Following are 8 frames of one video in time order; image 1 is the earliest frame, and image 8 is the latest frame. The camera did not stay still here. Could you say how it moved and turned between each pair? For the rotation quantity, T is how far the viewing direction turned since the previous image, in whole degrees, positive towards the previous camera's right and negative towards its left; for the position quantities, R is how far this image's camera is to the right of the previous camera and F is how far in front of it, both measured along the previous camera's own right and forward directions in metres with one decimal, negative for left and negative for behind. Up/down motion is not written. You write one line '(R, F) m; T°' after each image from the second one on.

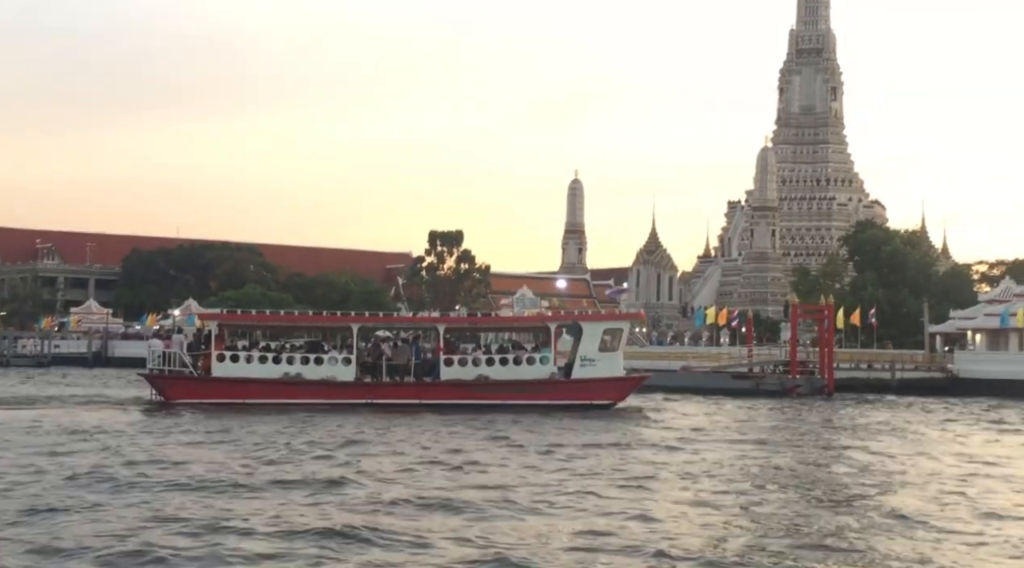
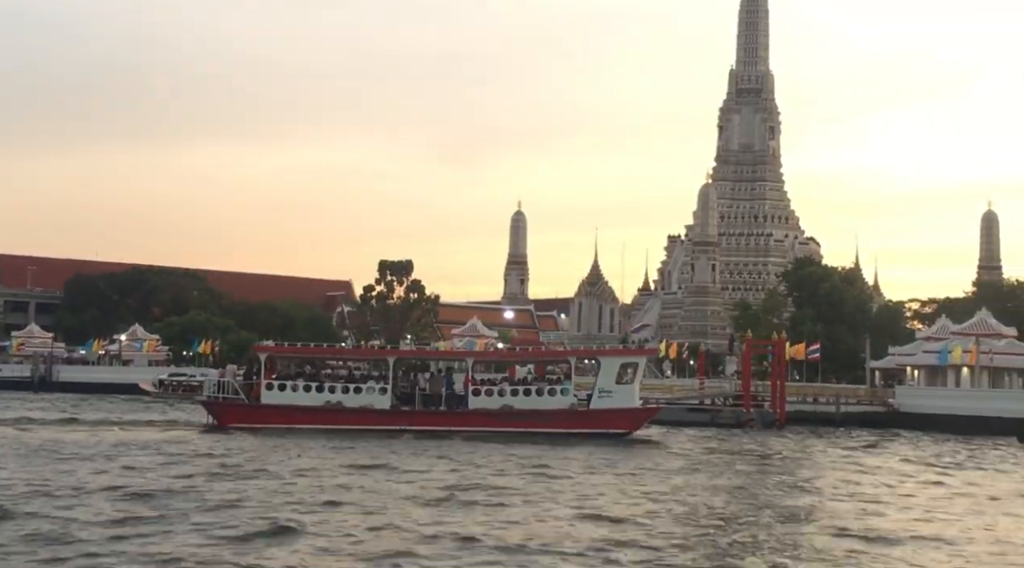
(-0.8, -1.0) m; +3°
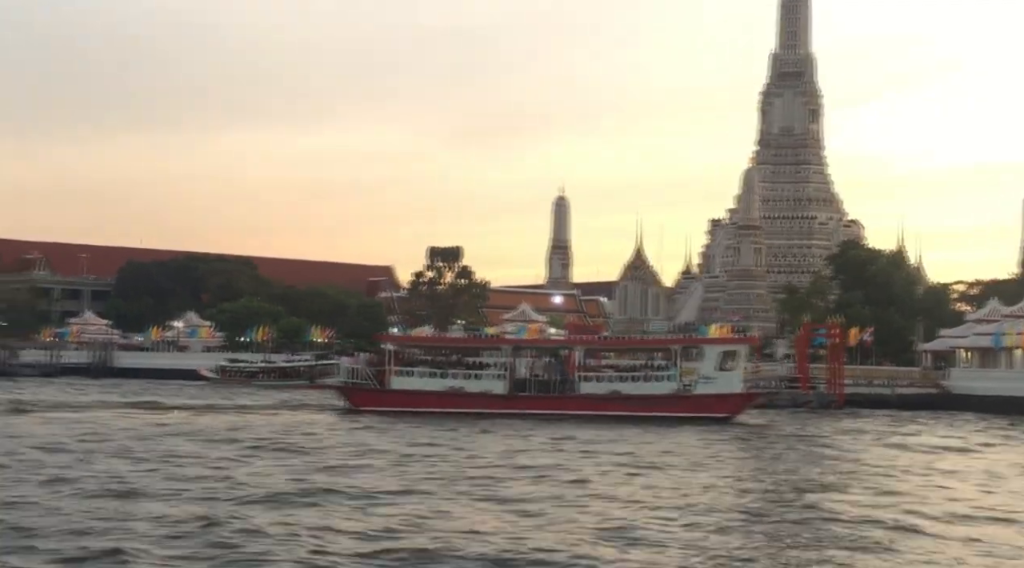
(-0.7, -0.8) m; -1°
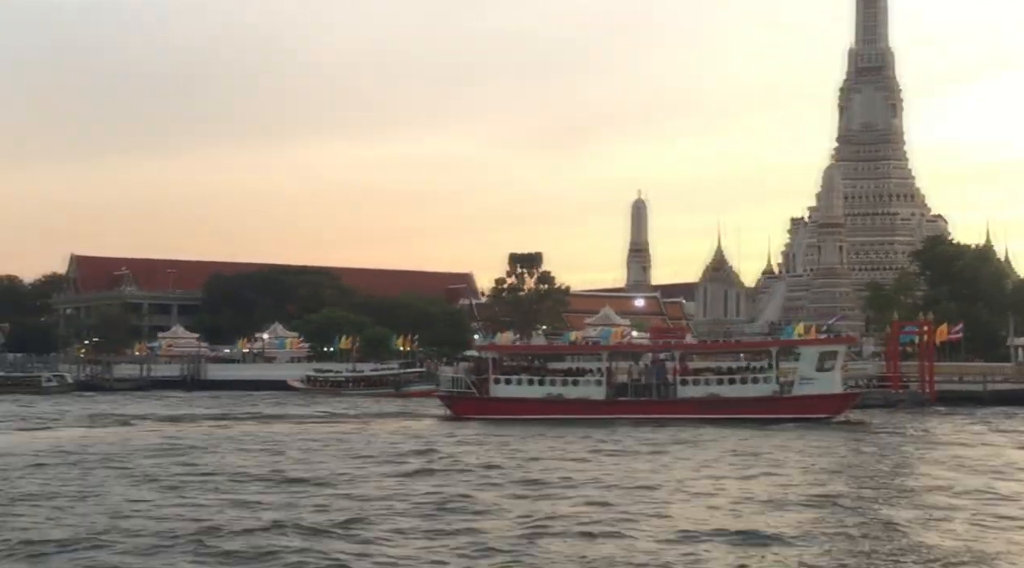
(-0.2, -0.1) m; -3°
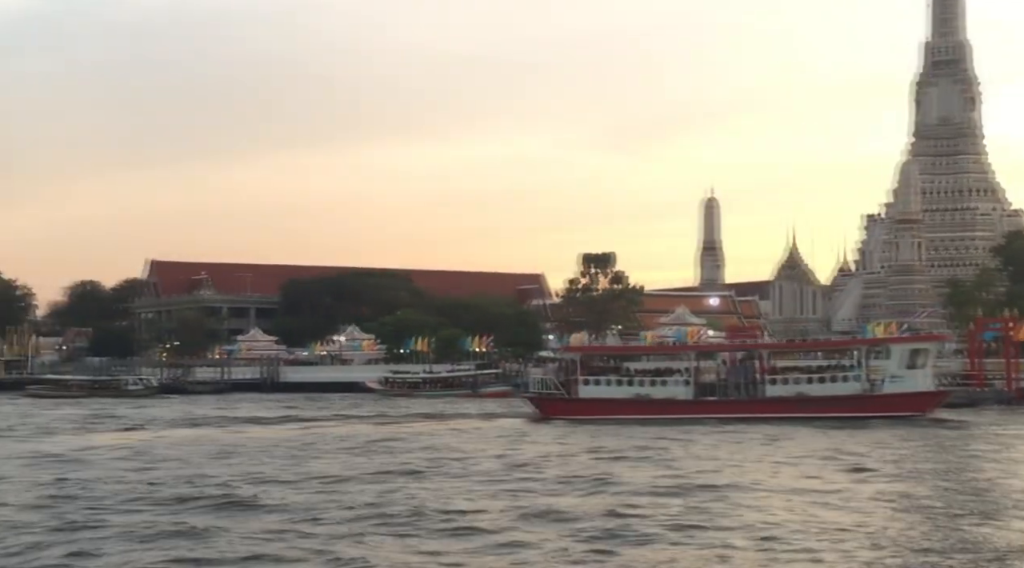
(-0.1, -0.1) m; -3°
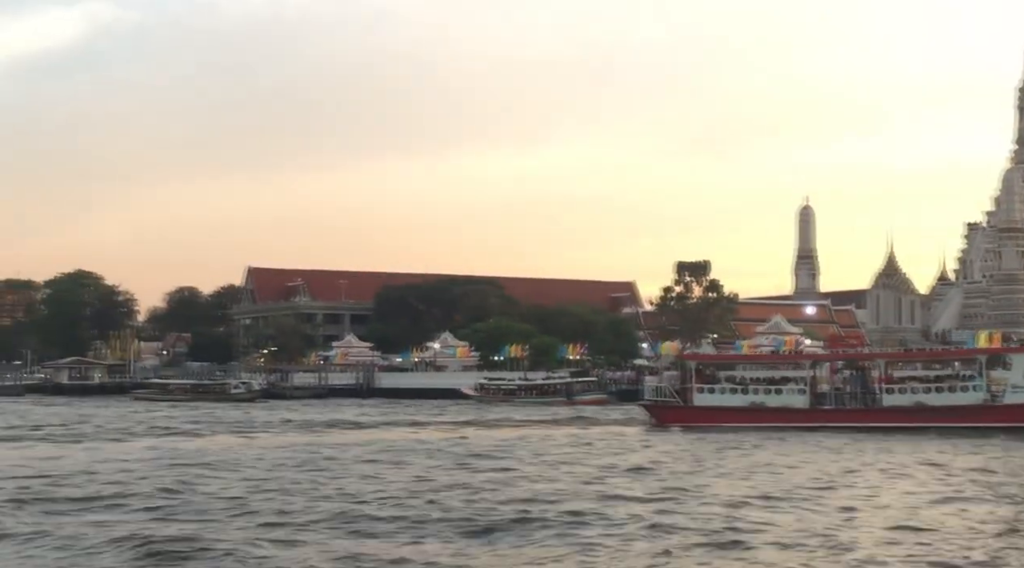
(-0.2, -0.1) m; -4°
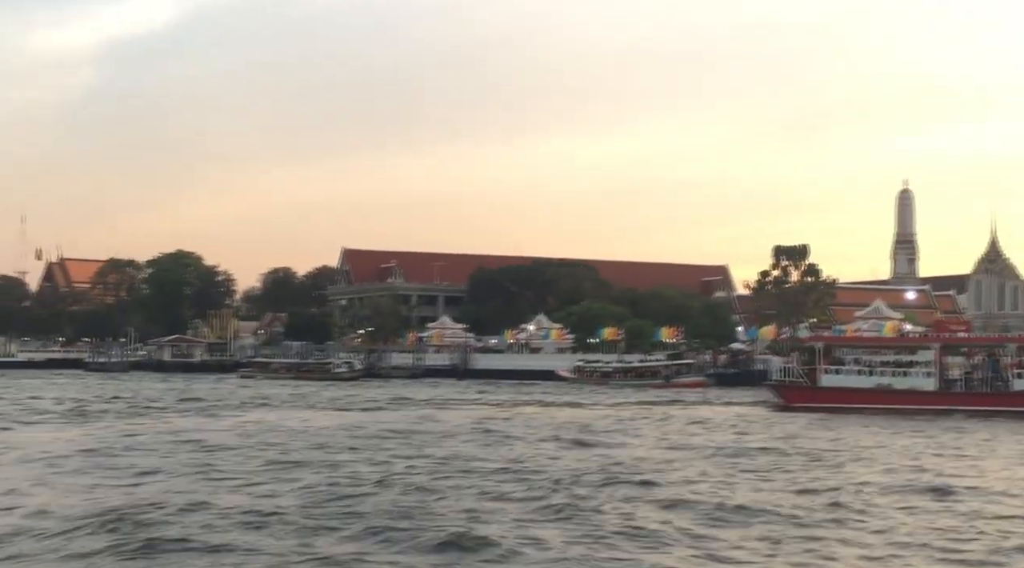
(-0.3, -0.1) m; -4°
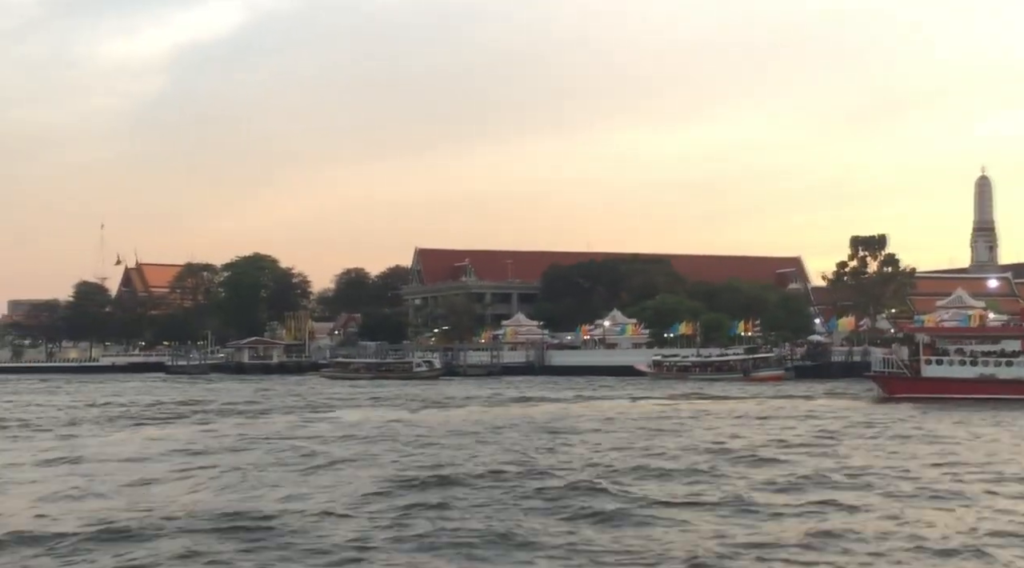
(-0.2, +0.1) m; -3°
